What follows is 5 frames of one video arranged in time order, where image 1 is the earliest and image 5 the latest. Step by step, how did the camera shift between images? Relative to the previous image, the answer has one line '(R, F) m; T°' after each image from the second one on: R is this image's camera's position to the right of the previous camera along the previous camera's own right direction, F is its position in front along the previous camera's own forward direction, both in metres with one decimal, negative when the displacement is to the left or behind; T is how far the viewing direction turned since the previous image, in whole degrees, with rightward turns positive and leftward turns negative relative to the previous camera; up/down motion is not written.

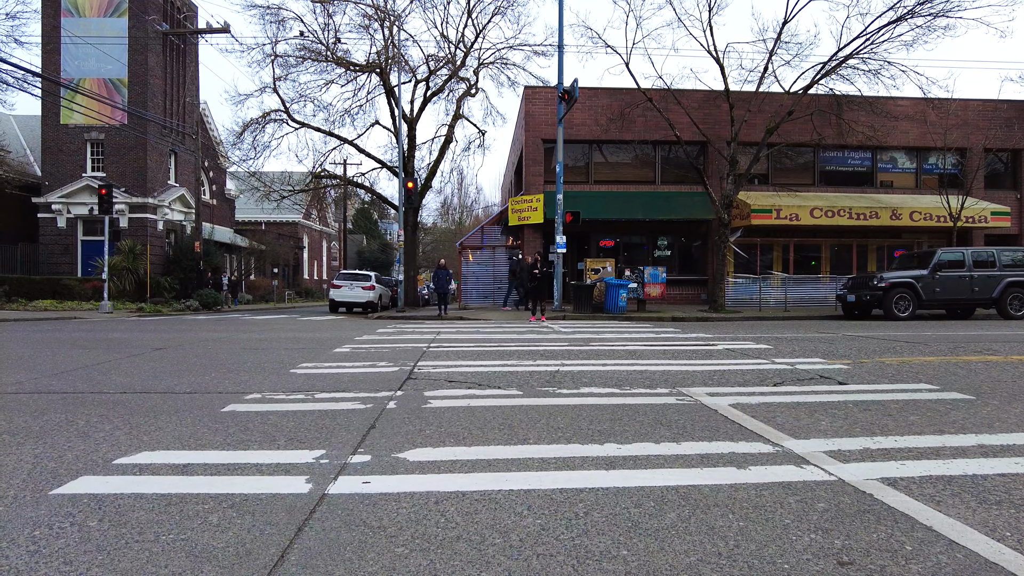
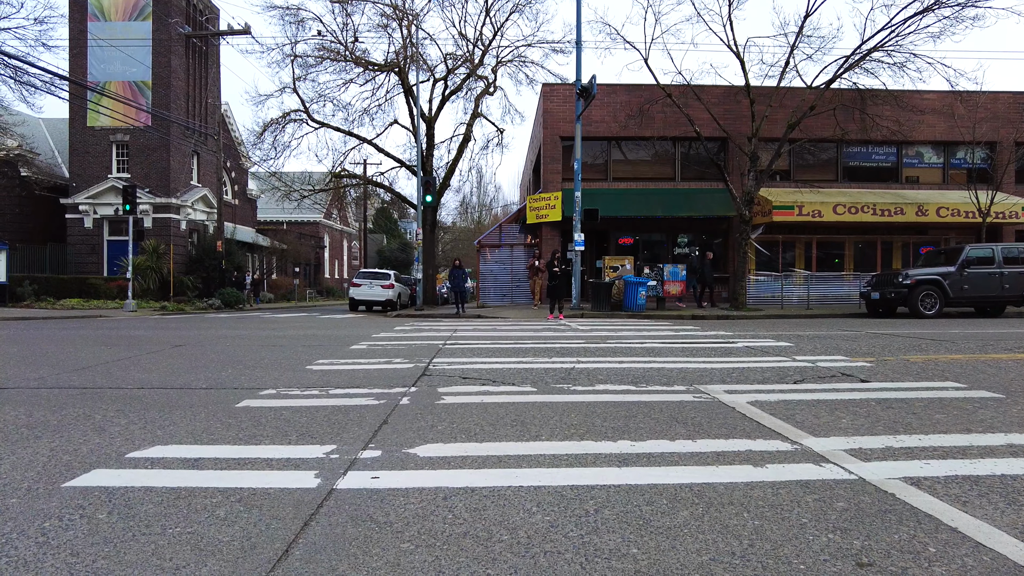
(+0.1, +0.1) m; -2°
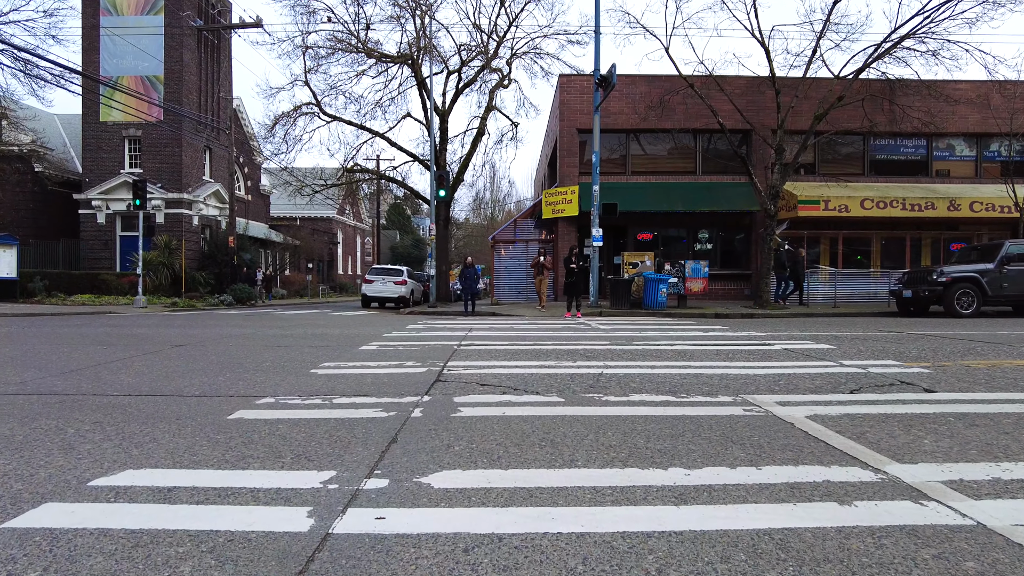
(-0.1, +0.7) m; -1°
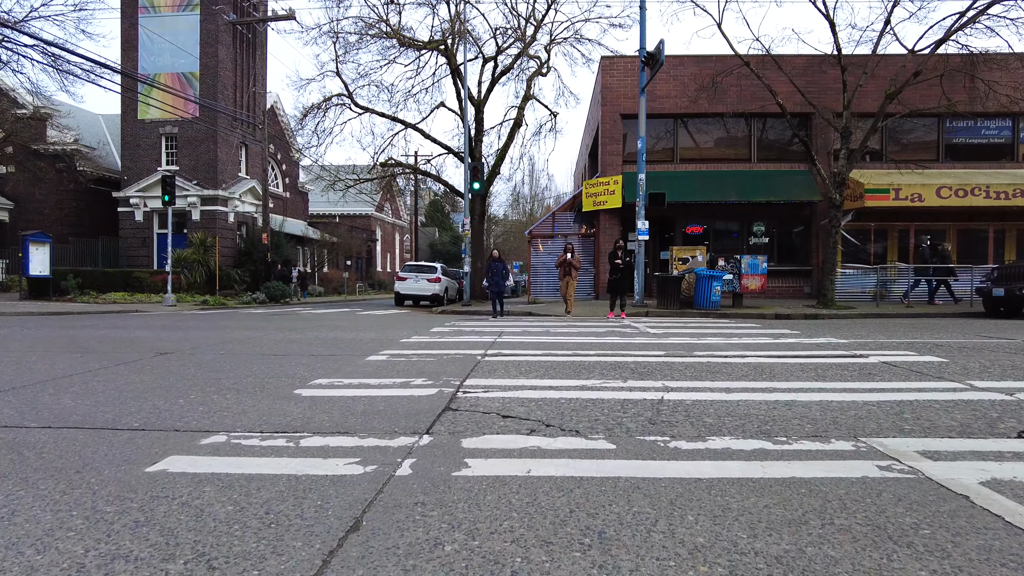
(+0.1, +1.6) m; -4°
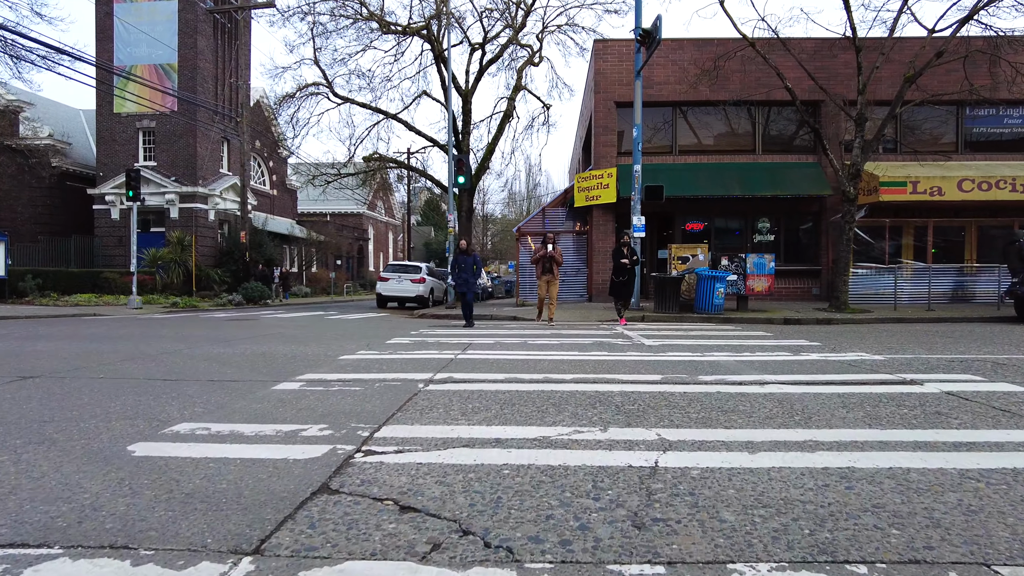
(+0.5, +1.8) m; 0°
